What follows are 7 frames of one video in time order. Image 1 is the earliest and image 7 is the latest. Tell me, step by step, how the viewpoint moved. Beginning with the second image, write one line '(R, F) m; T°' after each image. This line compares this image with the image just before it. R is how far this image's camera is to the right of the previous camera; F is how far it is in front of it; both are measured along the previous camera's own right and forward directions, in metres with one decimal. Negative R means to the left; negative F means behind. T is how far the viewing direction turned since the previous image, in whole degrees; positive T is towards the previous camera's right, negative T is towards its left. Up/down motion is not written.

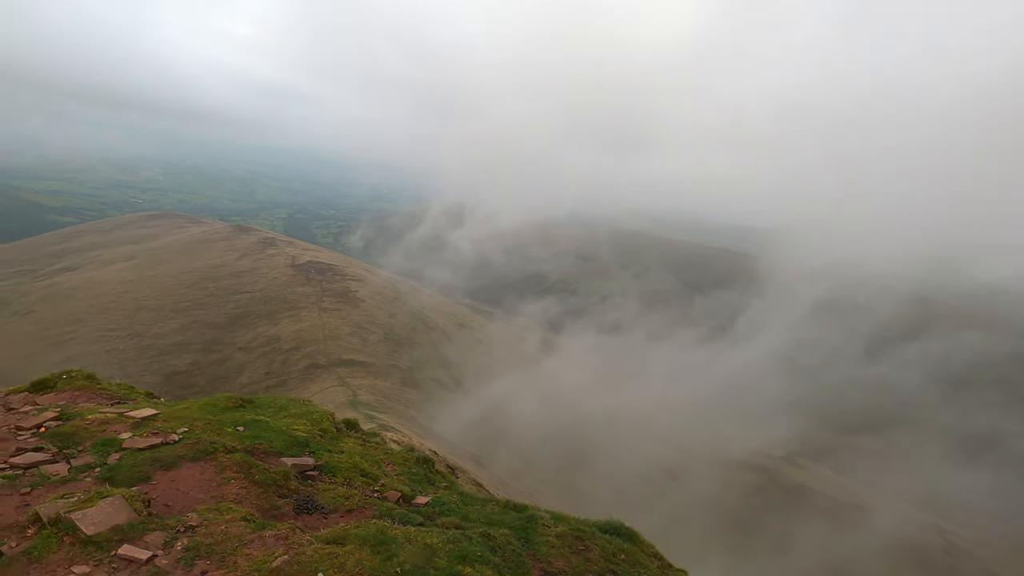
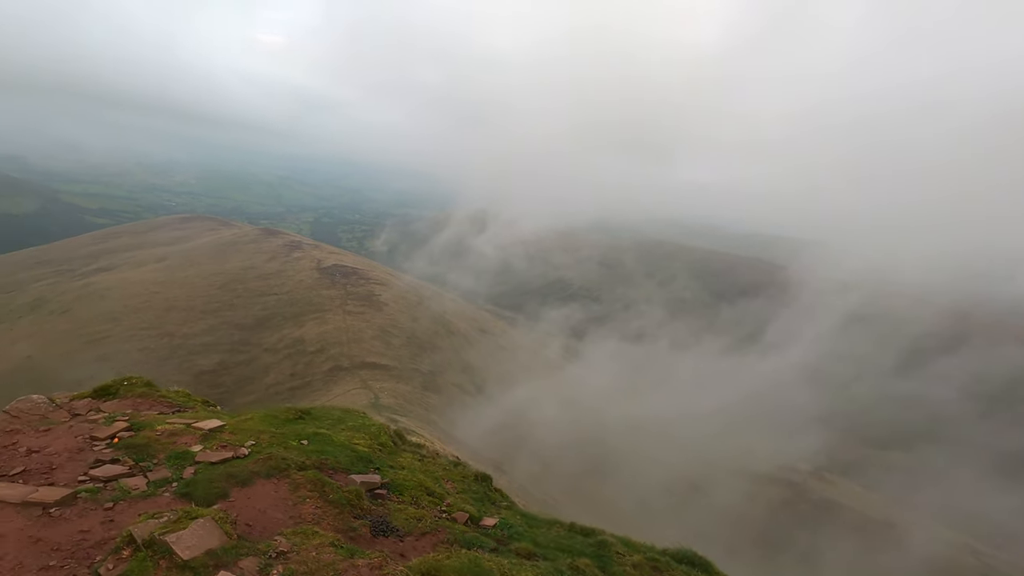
(-1.5, +0.4) m; -2°
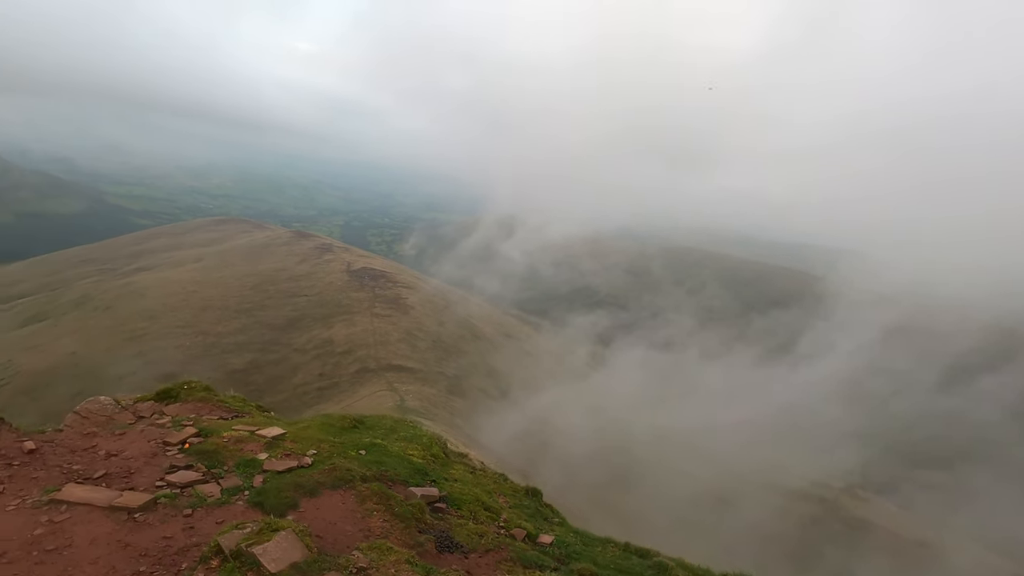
(-1.0, 0.0) m; -3°
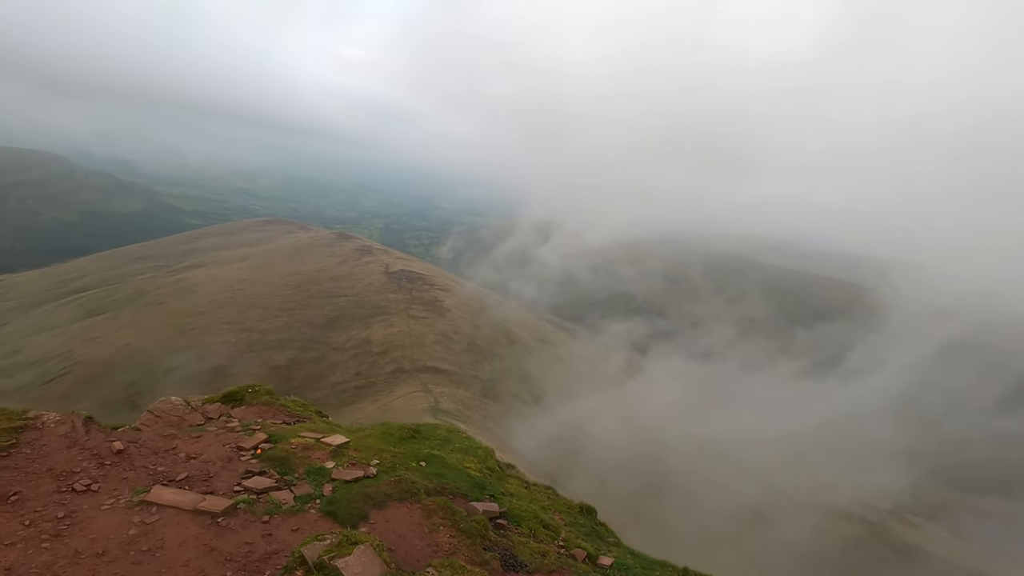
(-0.8, -0.1) m; -4°
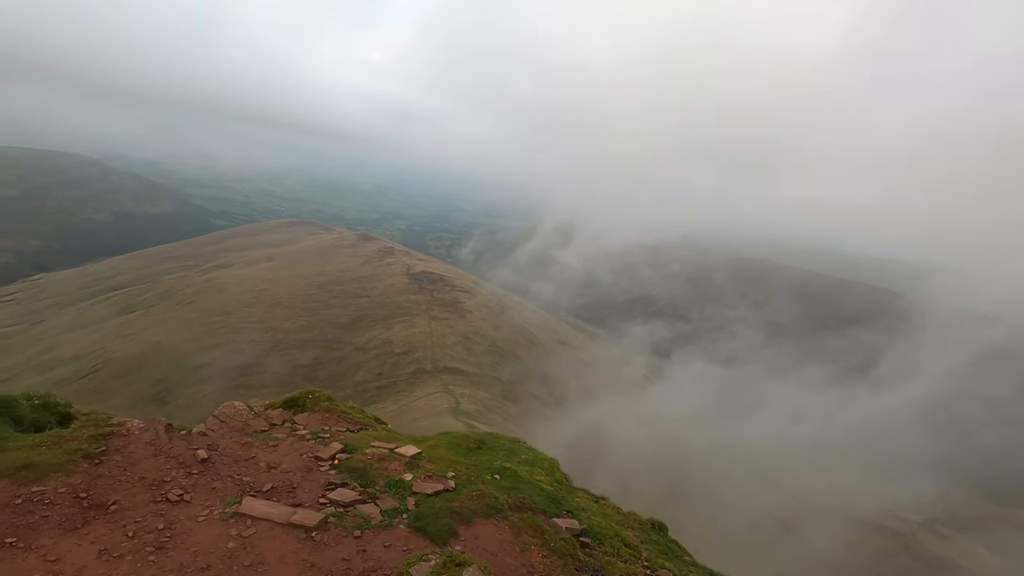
(-1.8, +0.3) m; -2°
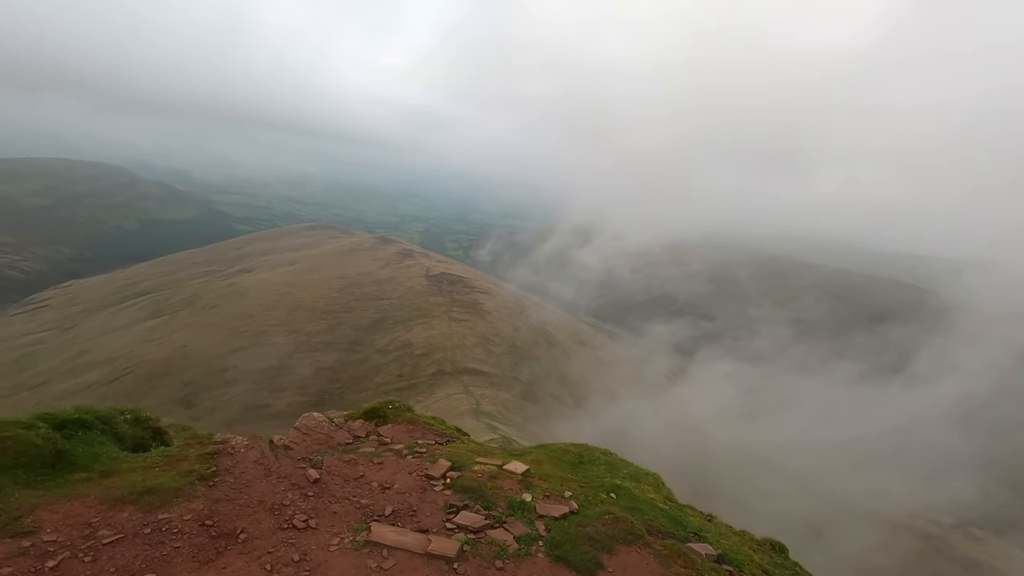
(-2.8, +0.9) m; -2°
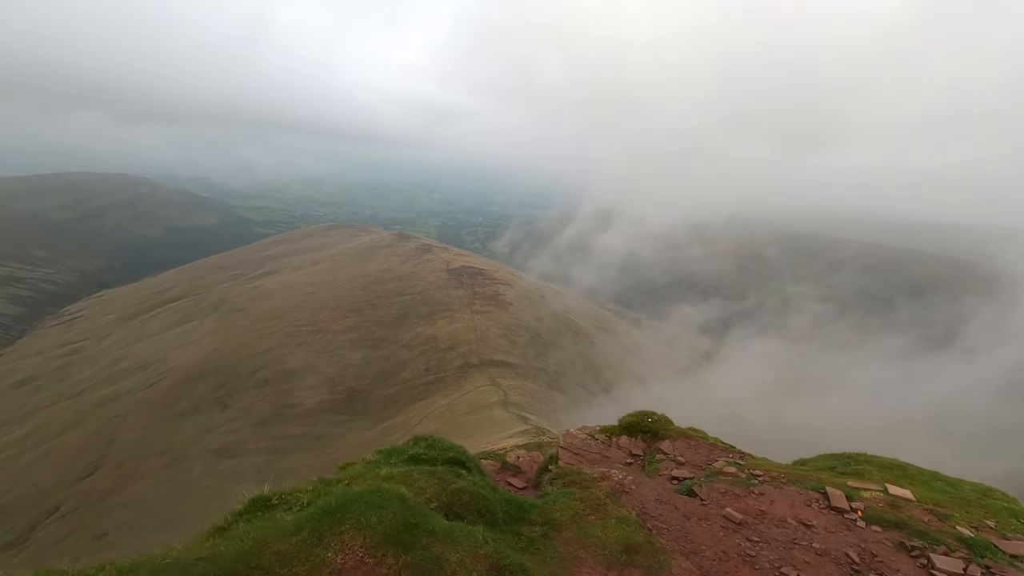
(-9.3, +1.4) m; -2°
